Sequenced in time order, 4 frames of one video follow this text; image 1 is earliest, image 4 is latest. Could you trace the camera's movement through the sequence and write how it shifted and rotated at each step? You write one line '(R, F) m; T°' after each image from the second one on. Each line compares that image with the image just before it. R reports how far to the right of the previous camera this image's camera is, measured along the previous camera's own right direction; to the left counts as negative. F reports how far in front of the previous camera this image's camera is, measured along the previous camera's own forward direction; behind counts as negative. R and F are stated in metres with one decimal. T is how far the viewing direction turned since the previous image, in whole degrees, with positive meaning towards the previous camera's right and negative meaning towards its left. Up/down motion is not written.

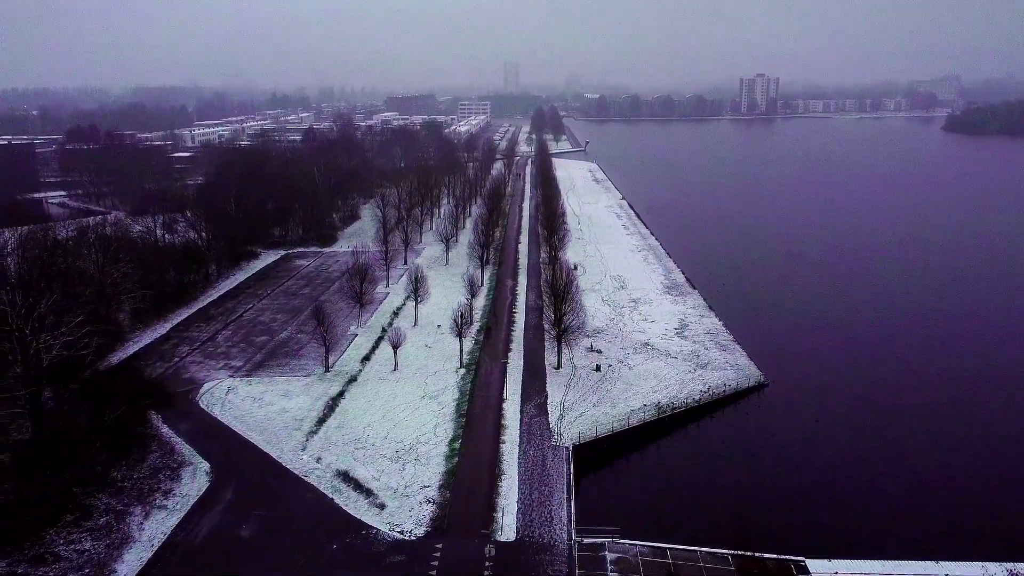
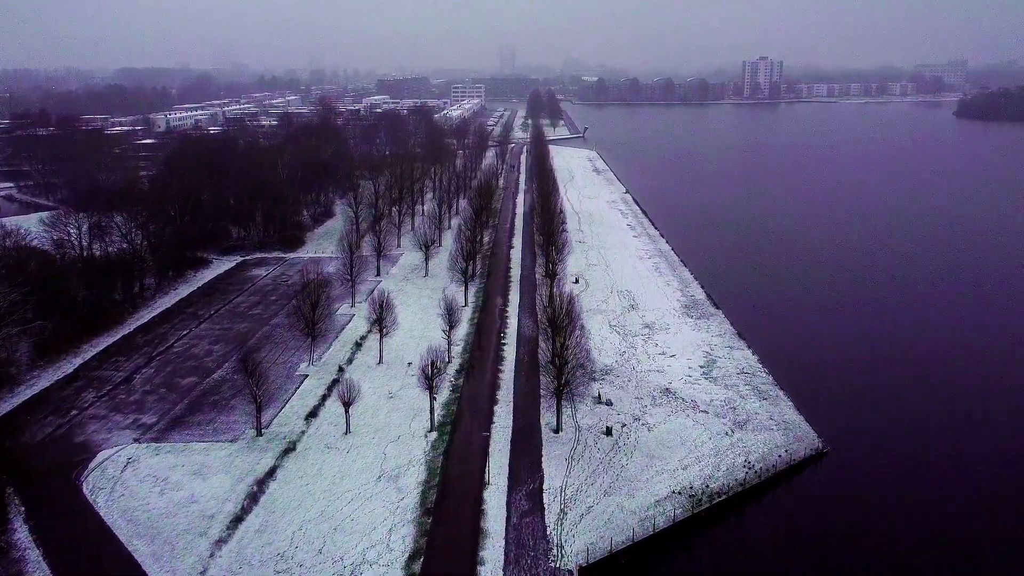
(+0.1, +2.6) m; 0°
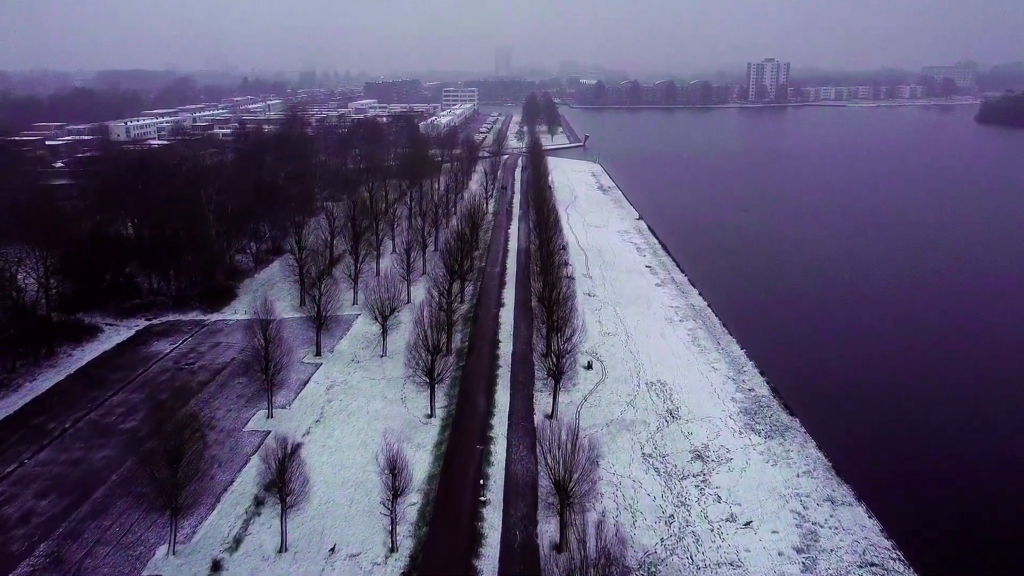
(+0.1, +4.1) m; 0°
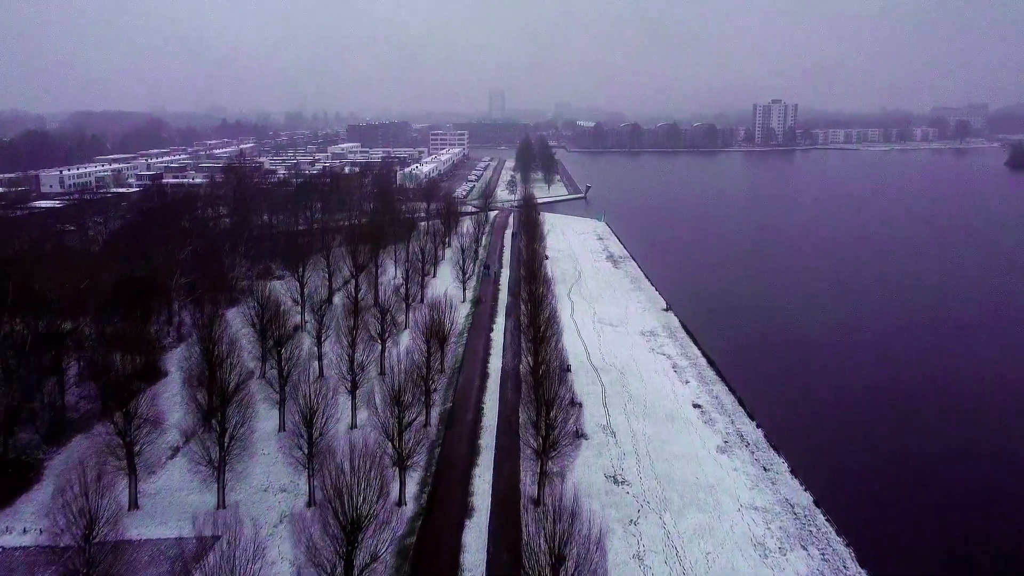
(+0.2, +5.6) m; 0°
